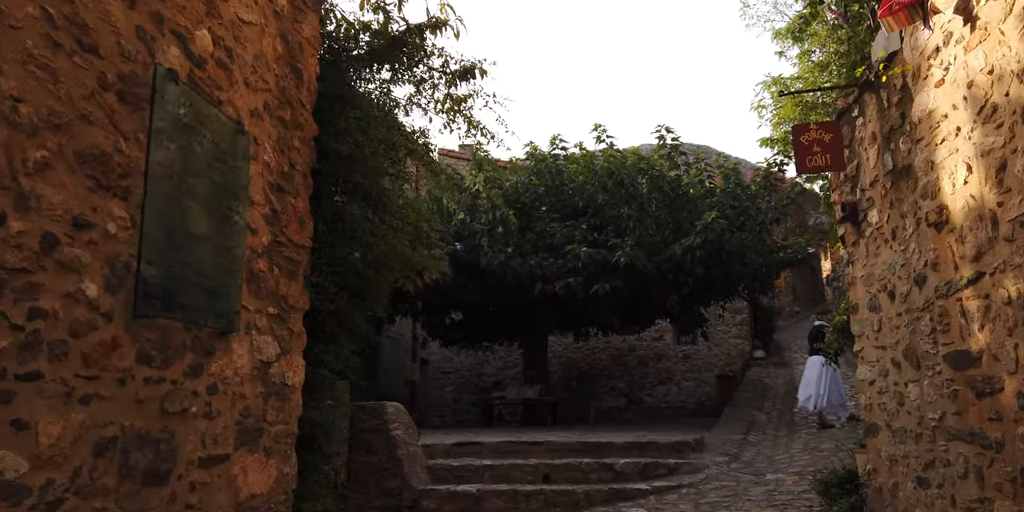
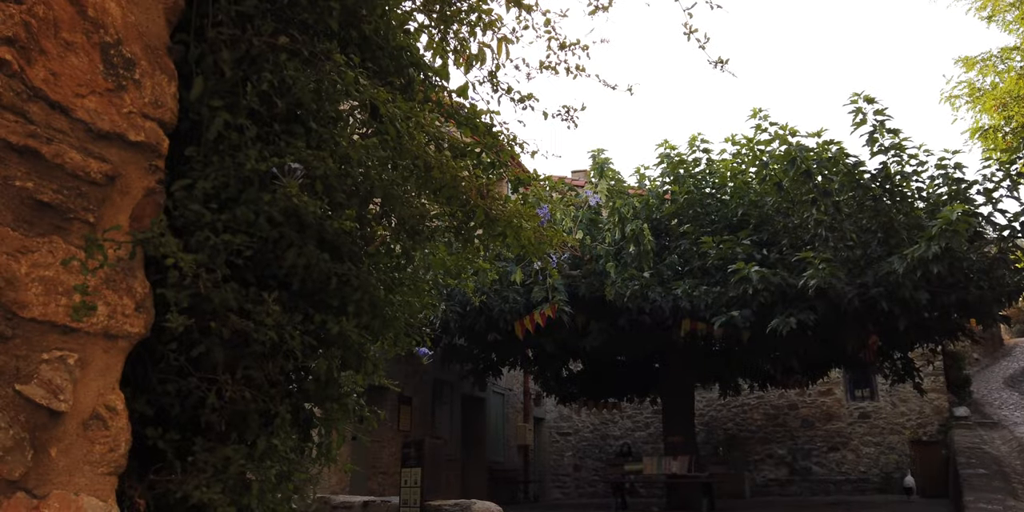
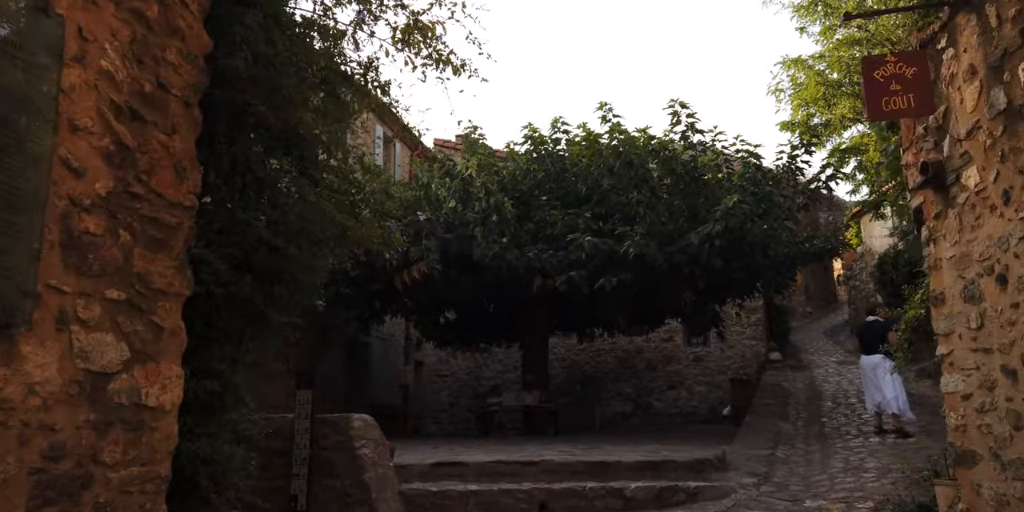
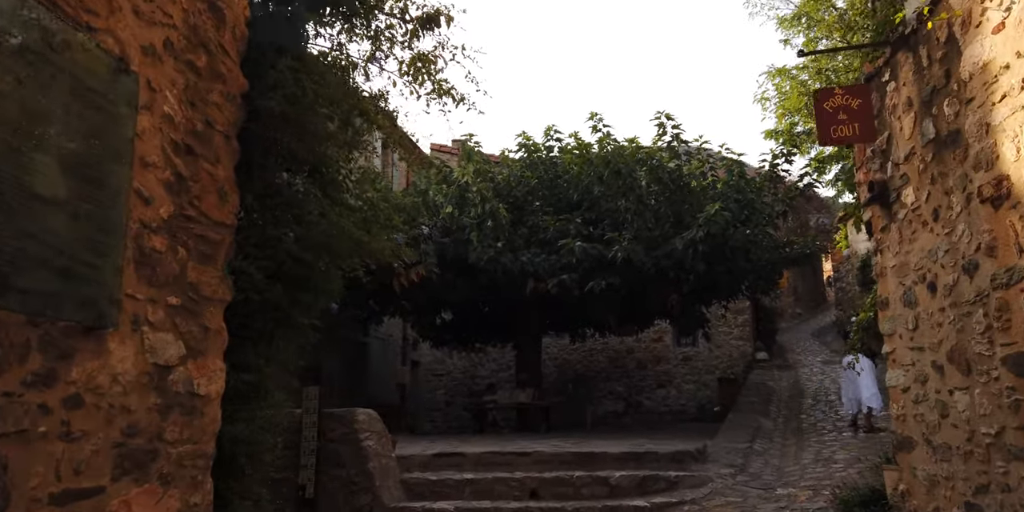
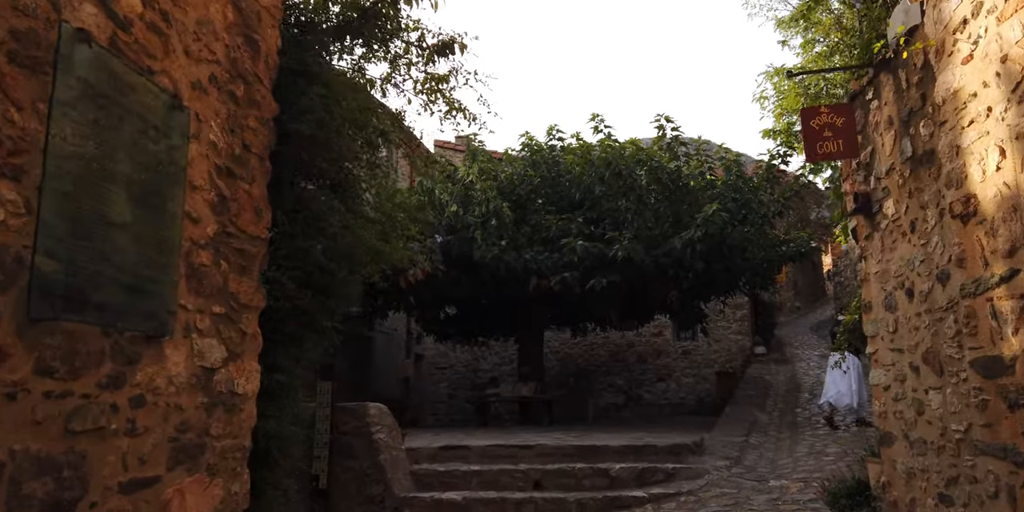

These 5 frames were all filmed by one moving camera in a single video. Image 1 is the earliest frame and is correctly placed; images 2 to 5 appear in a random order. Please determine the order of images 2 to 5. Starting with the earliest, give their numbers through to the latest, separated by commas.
5, 4, 3, 2
